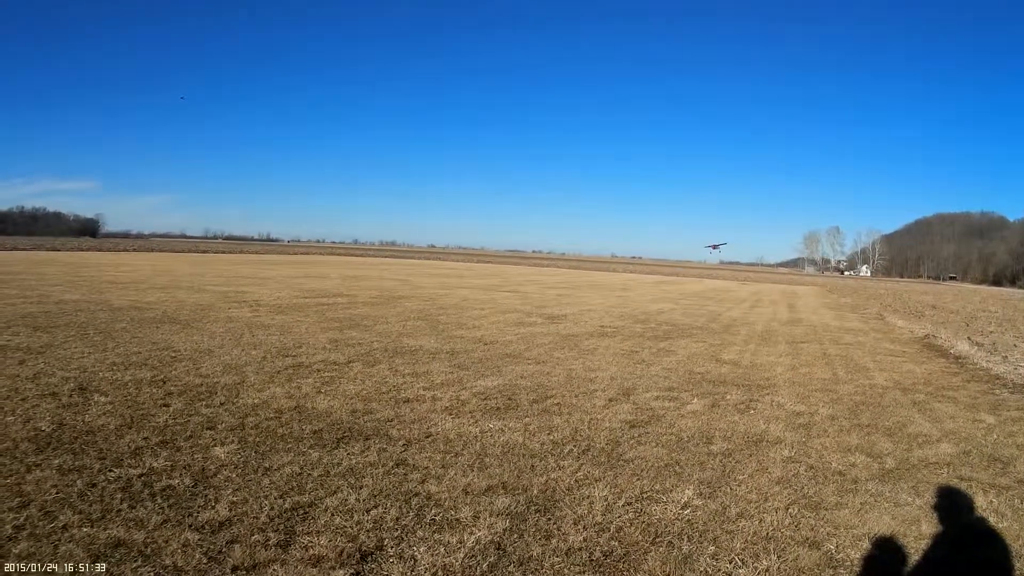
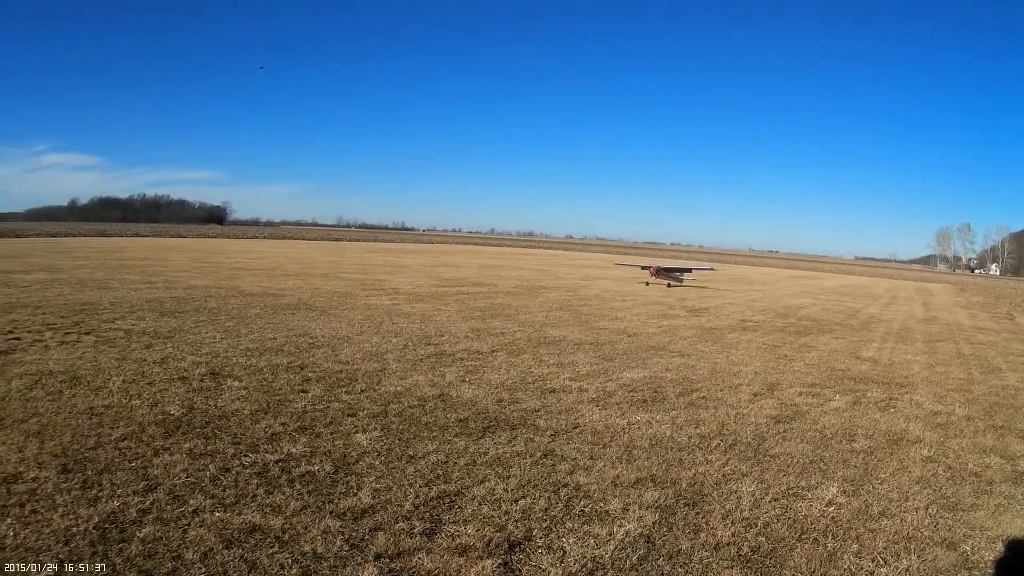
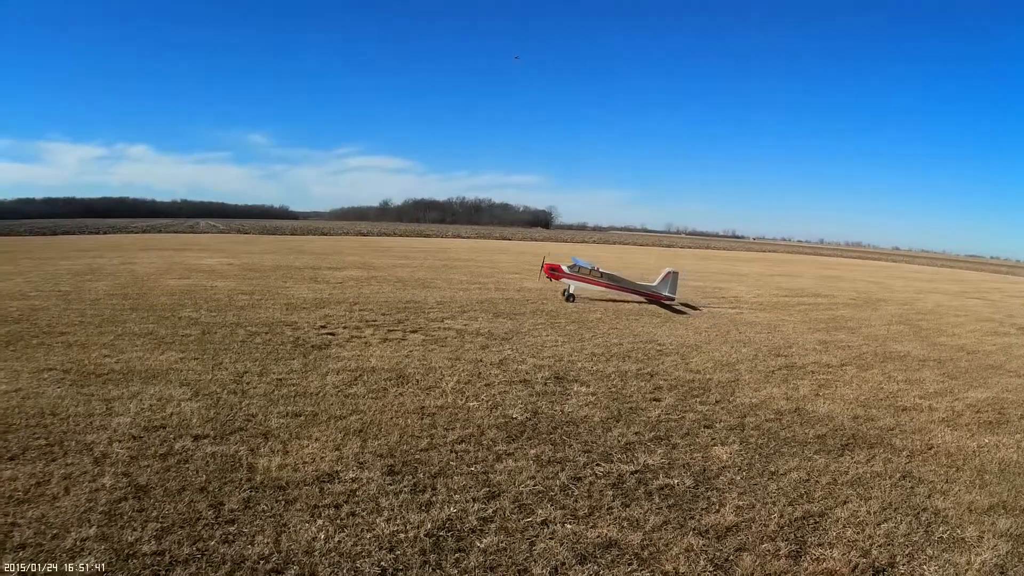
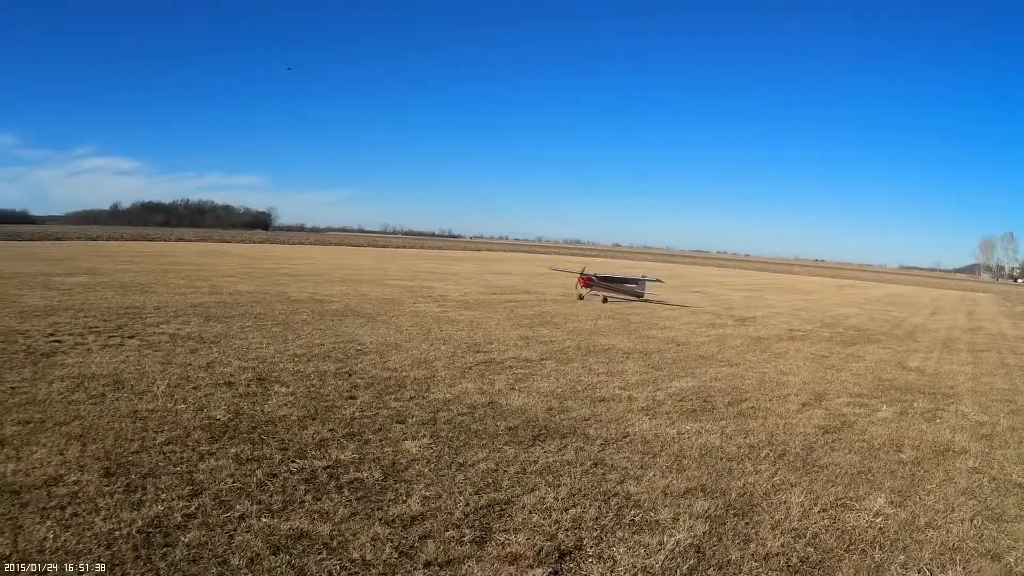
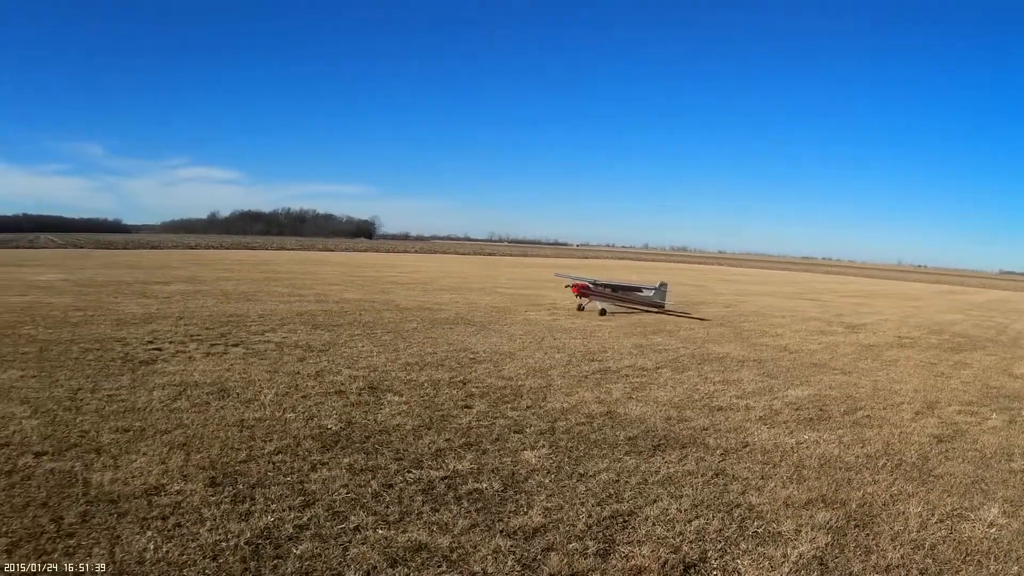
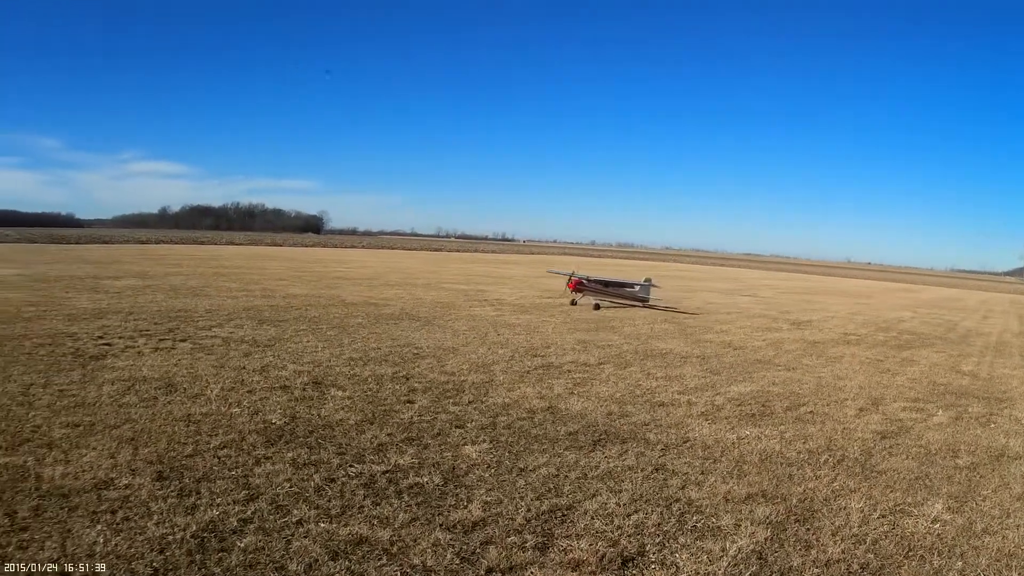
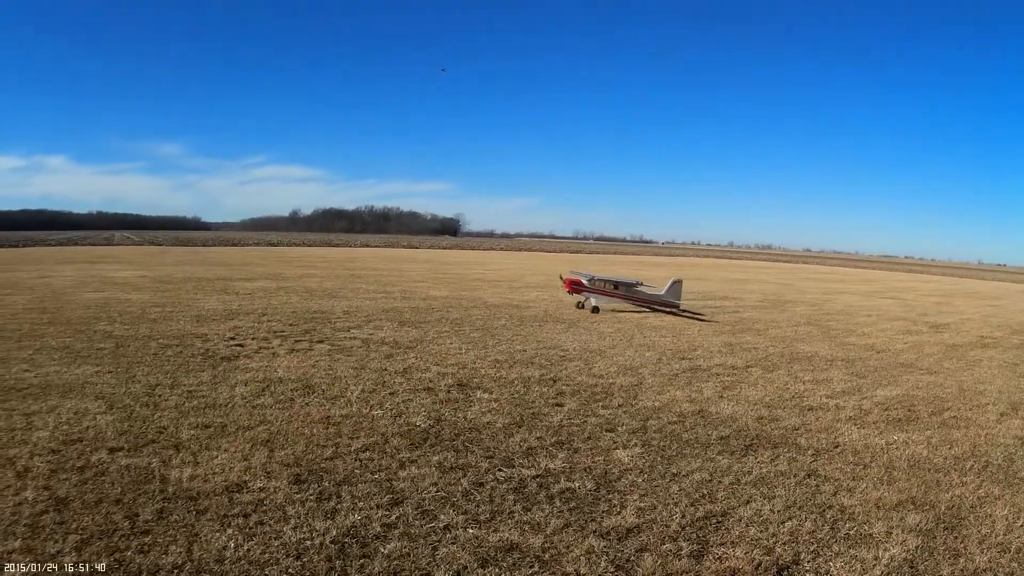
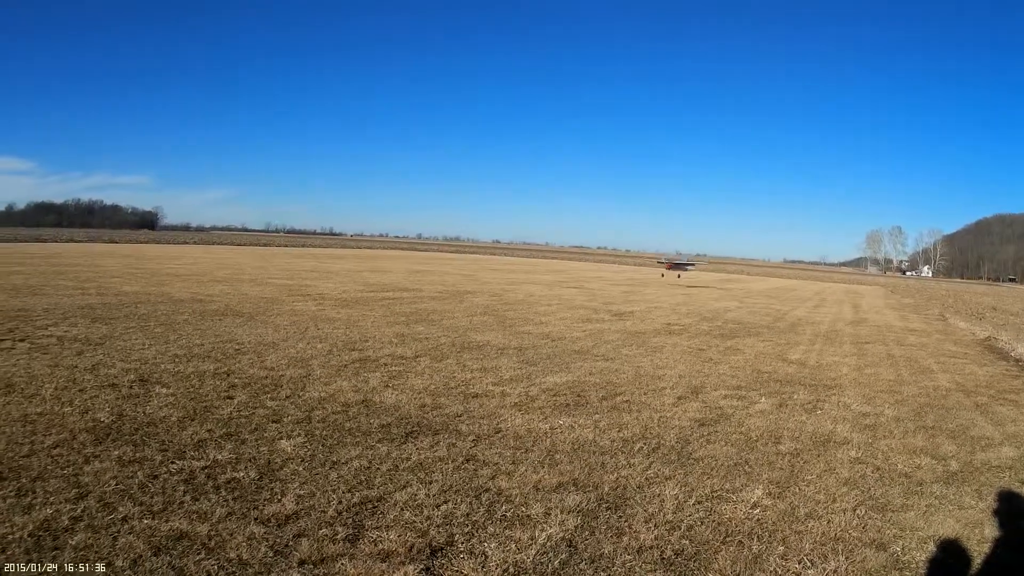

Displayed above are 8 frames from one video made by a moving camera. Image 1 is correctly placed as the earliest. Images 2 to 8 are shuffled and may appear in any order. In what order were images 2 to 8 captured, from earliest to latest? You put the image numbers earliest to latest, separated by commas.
8, 2, 4, 6, 5, 7, 3
